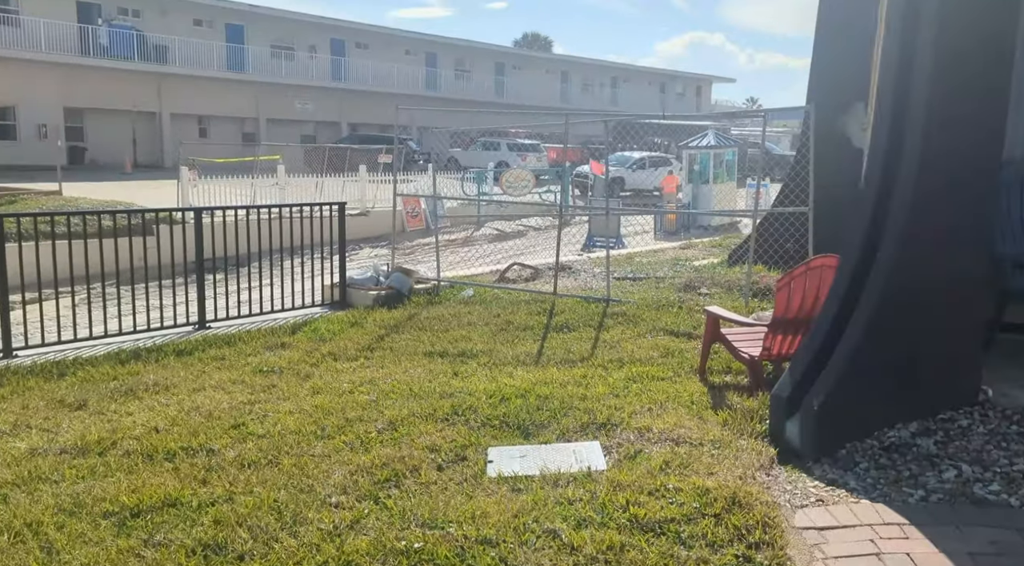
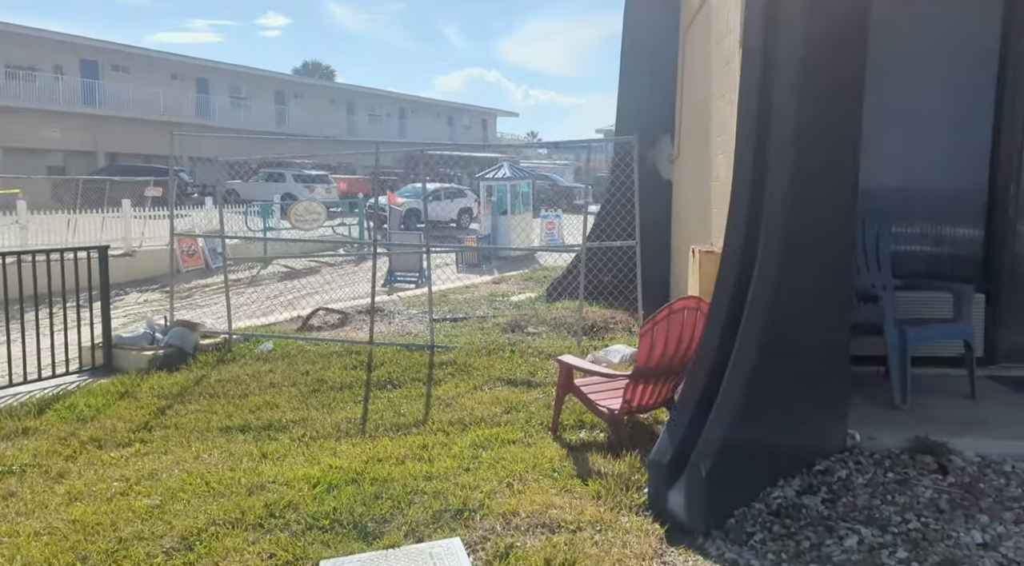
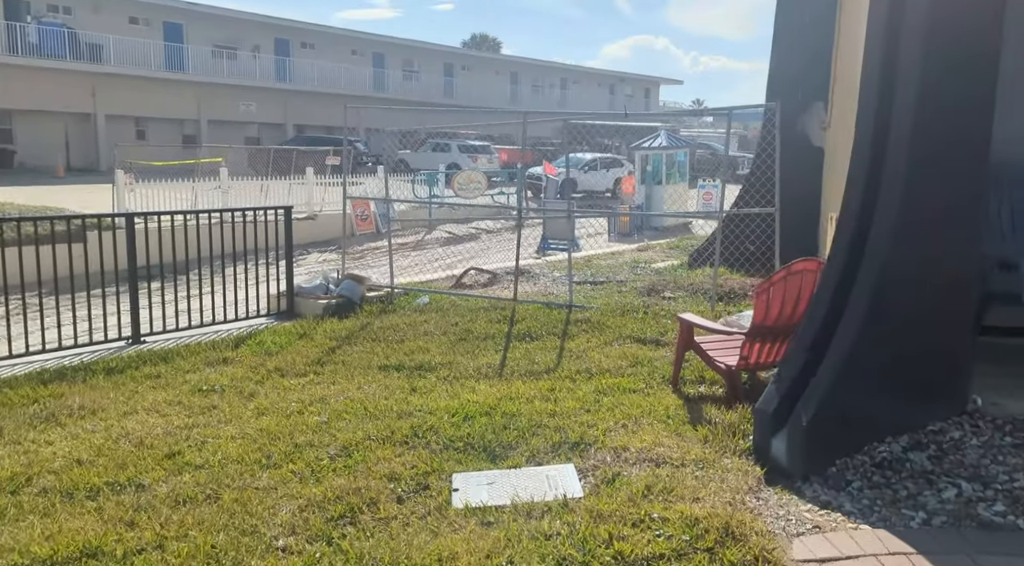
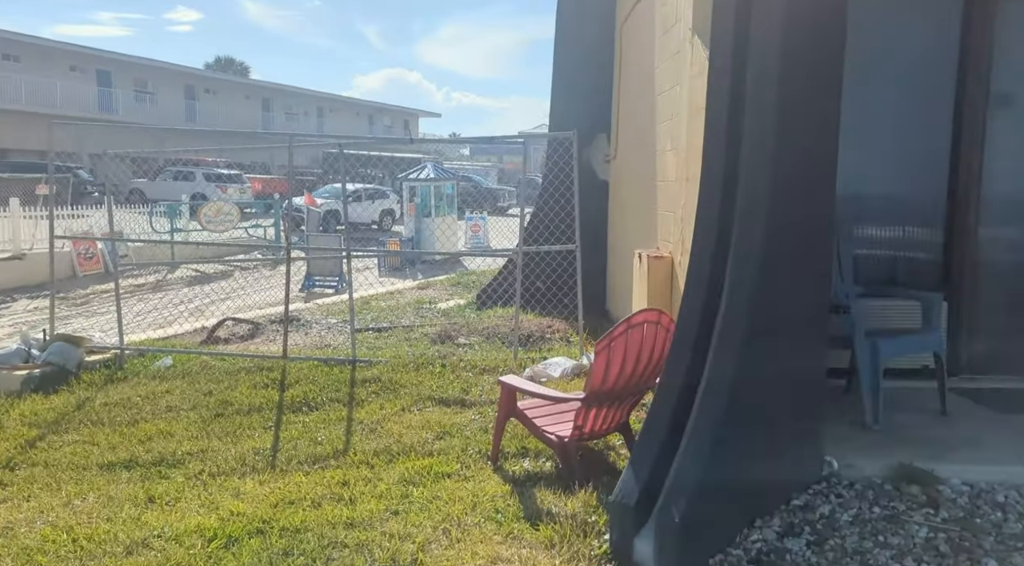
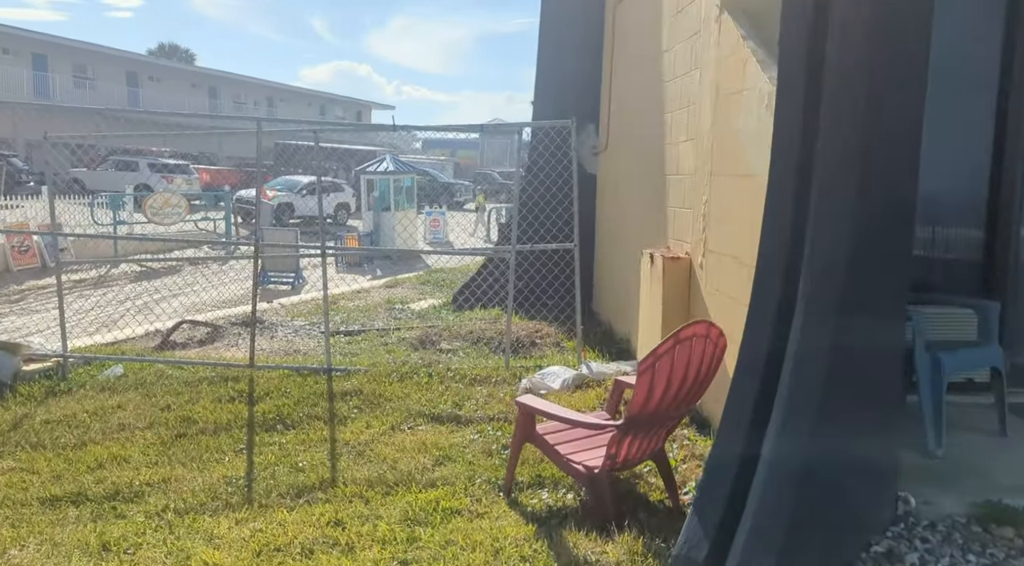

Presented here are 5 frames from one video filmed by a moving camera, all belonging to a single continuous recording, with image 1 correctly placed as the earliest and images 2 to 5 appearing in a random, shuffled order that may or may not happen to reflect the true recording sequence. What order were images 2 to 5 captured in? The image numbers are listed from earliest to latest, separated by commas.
3, 2, 4, 5
